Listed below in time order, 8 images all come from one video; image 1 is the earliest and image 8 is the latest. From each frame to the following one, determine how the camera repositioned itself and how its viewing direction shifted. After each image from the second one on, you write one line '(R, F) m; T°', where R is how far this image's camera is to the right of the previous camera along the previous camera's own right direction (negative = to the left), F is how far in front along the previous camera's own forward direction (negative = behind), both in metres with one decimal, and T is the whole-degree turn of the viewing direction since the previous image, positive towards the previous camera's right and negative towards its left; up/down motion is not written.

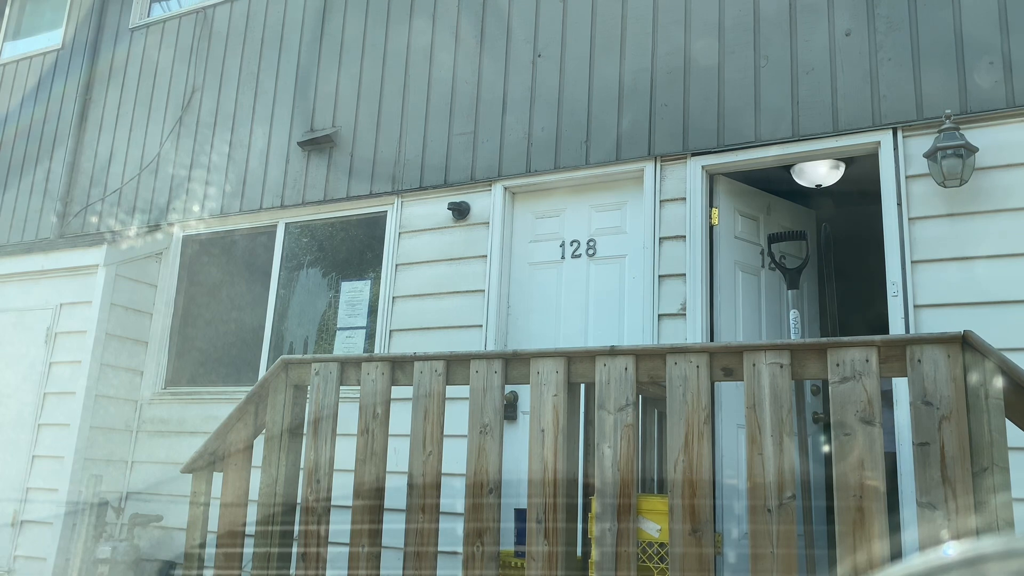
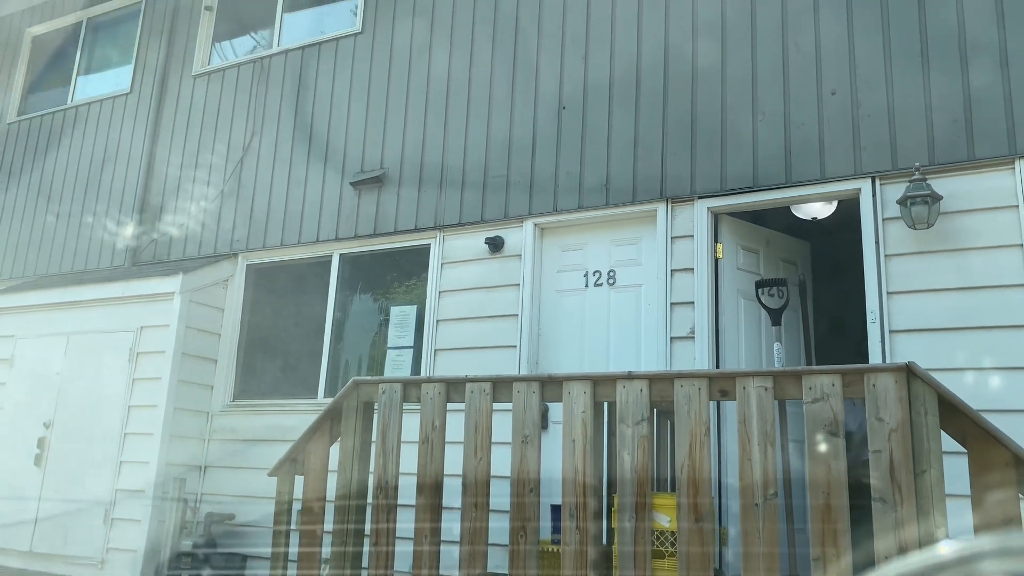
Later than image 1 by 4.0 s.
(-0.1, -0.6) m; -1°
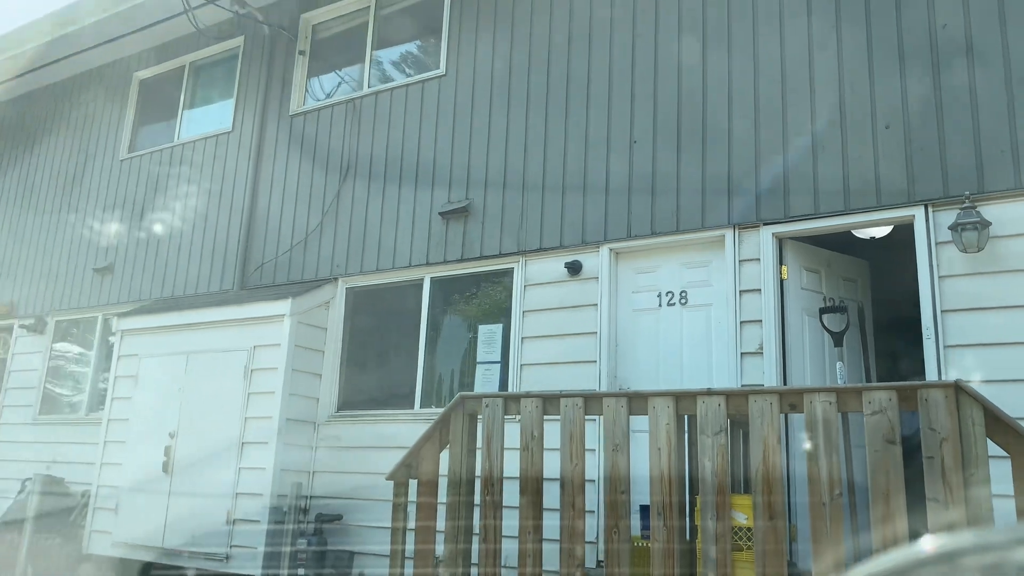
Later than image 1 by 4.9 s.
(-0.2, -0.5) m; -4°
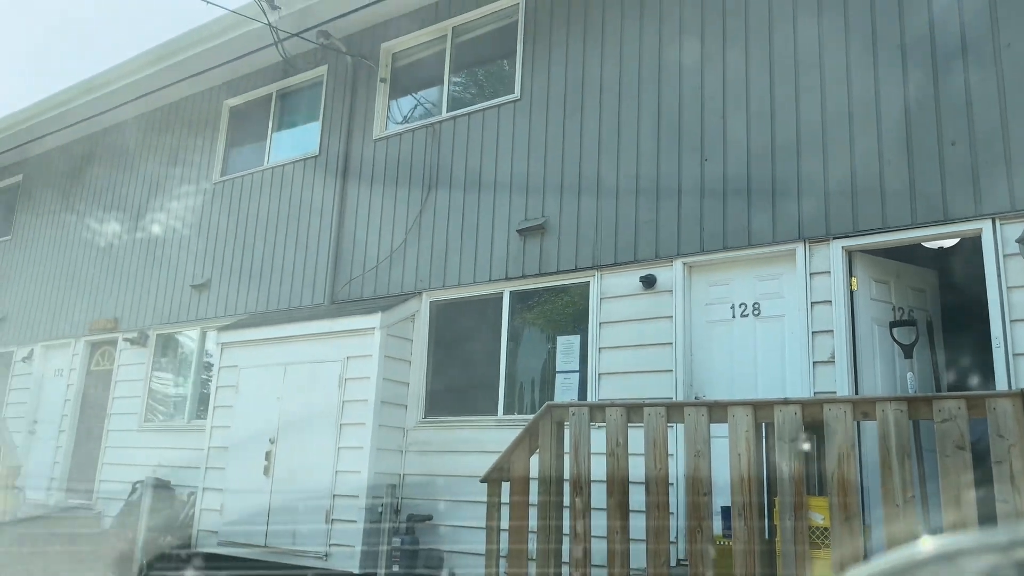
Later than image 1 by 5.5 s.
(-0.1, -0.4) m; -4°
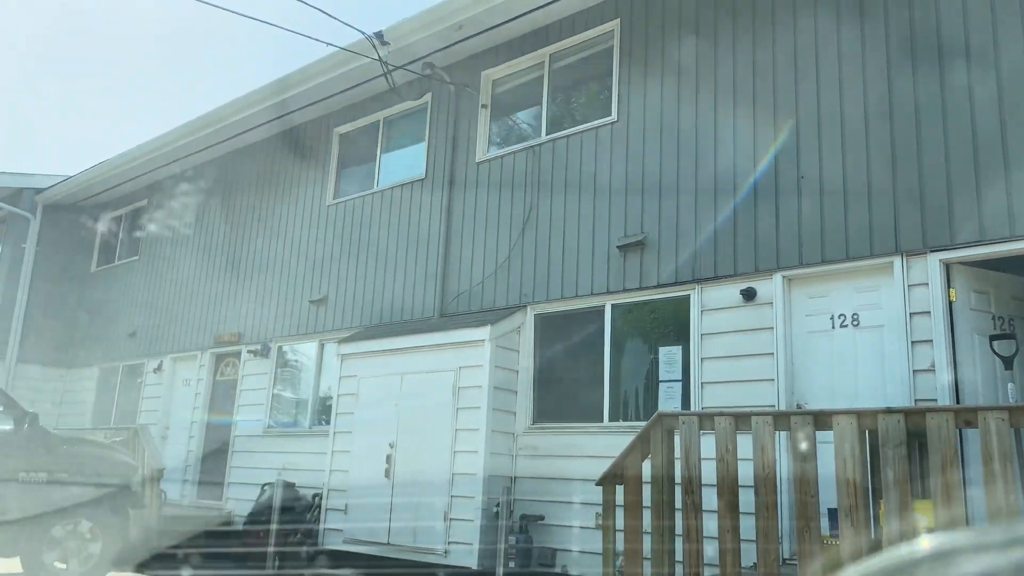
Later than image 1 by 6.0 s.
(-0.2, -0.5) m; -5°
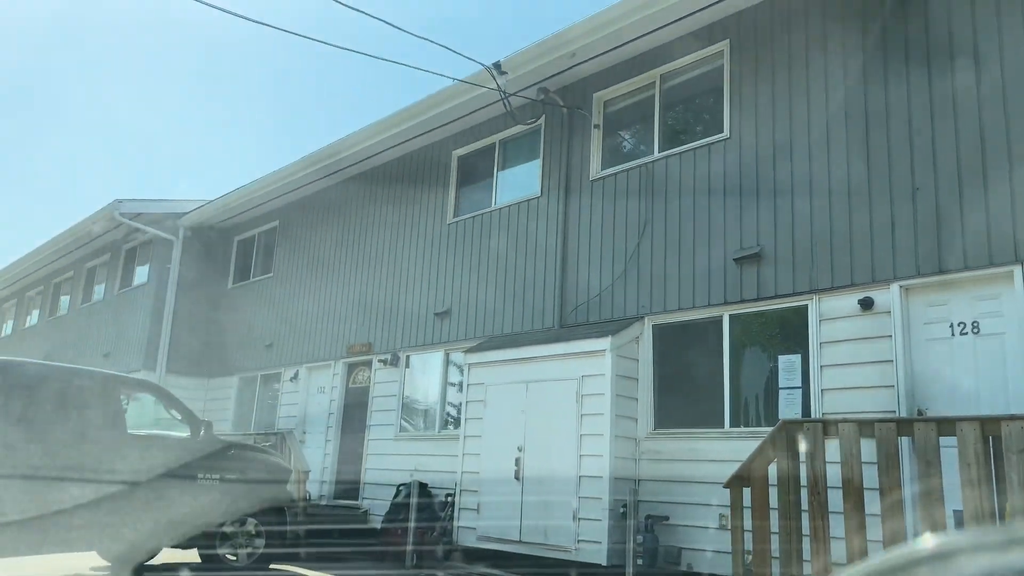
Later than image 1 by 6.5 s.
(-0.2, -0.5) m; -7°
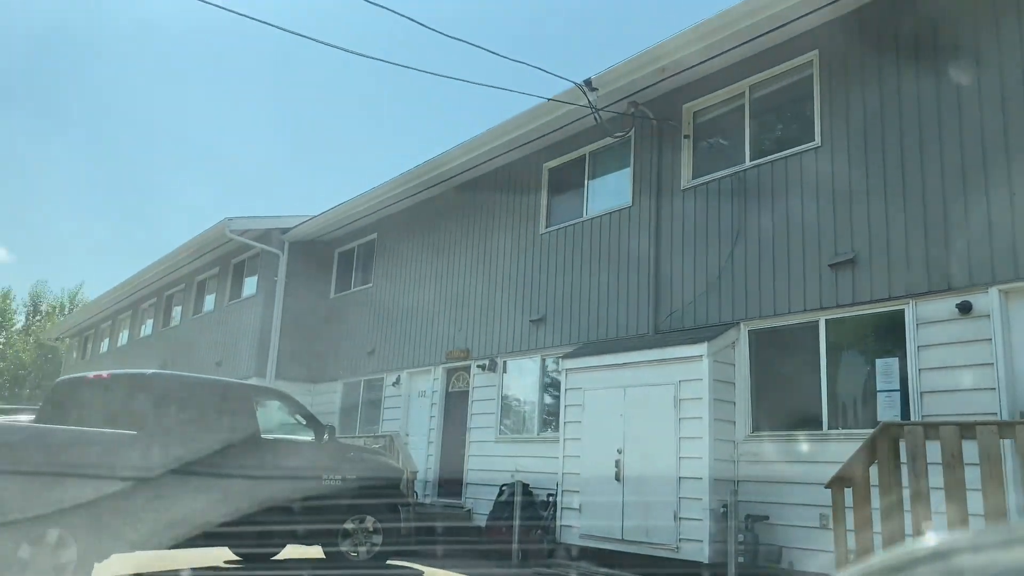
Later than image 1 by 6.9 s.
(-0.2, -0.4) m; -5°
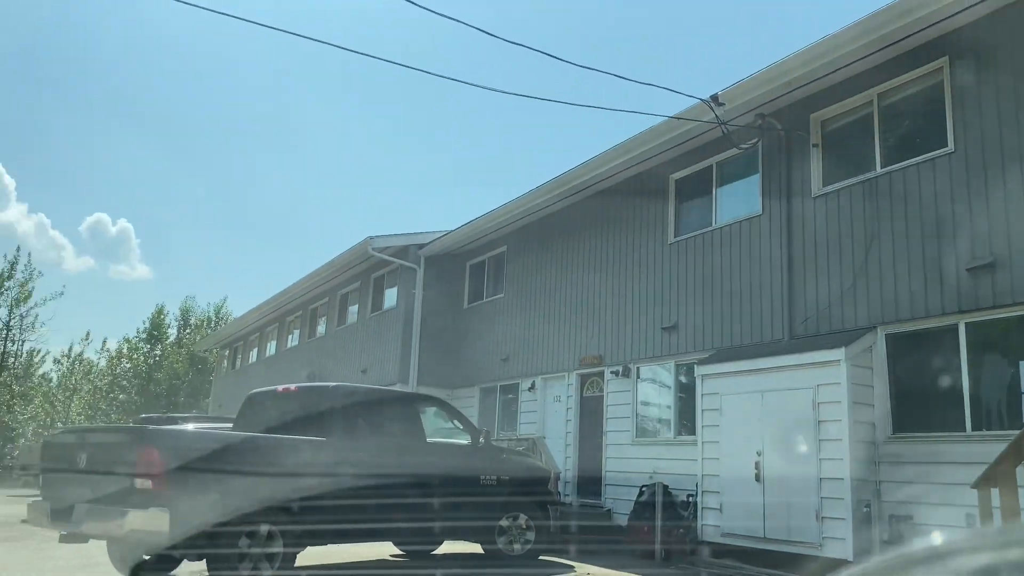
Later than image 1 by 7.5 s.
(-0.2, -0.6) m; -8°
